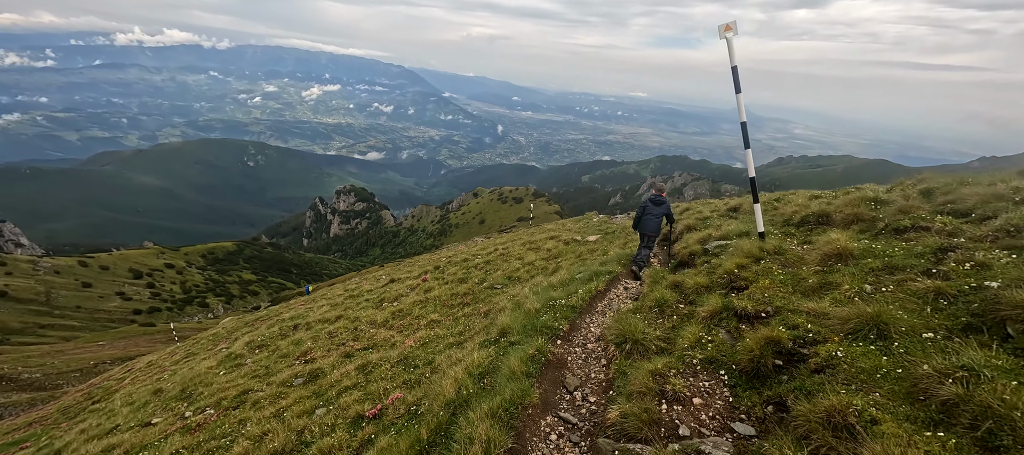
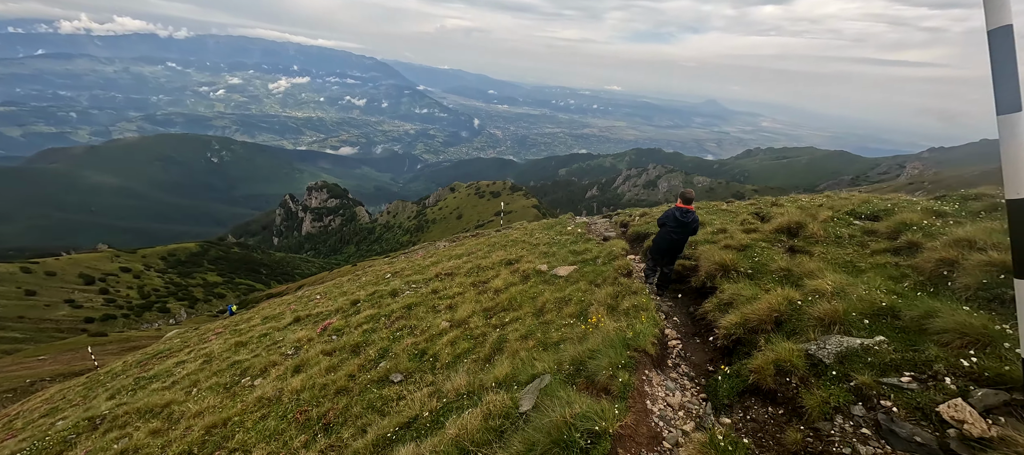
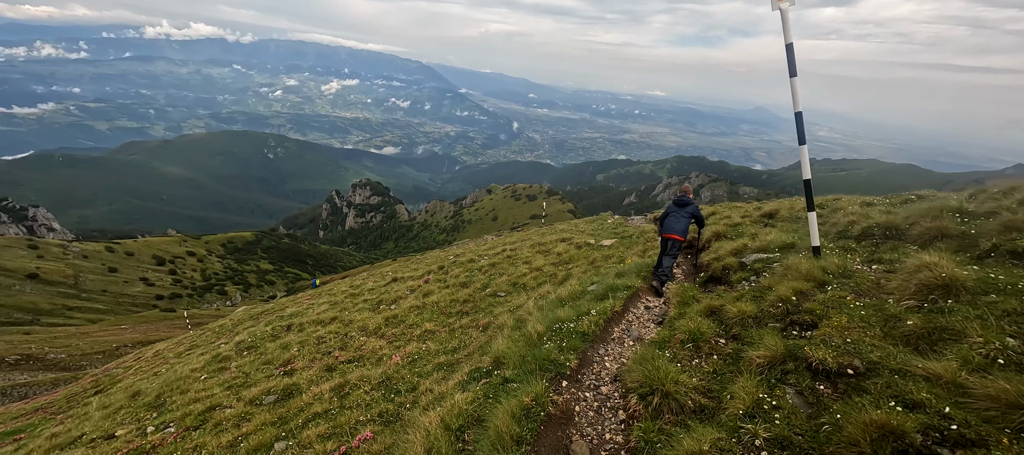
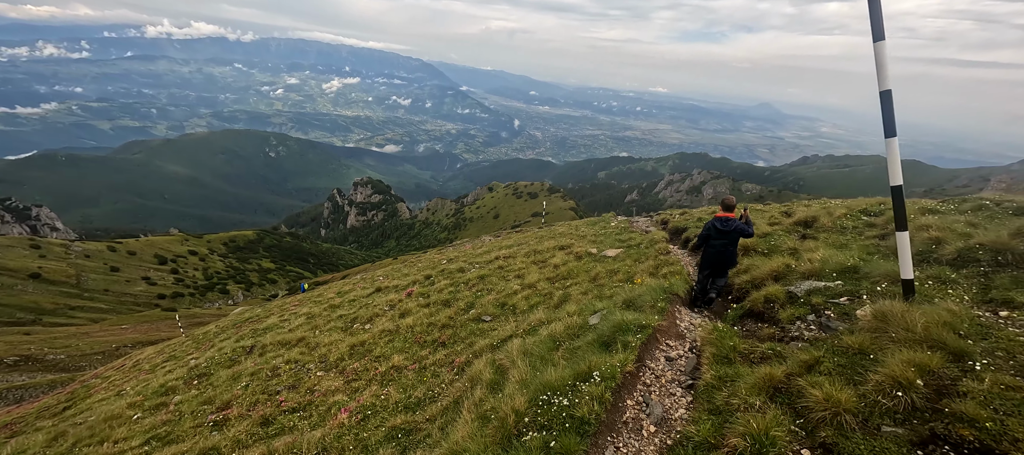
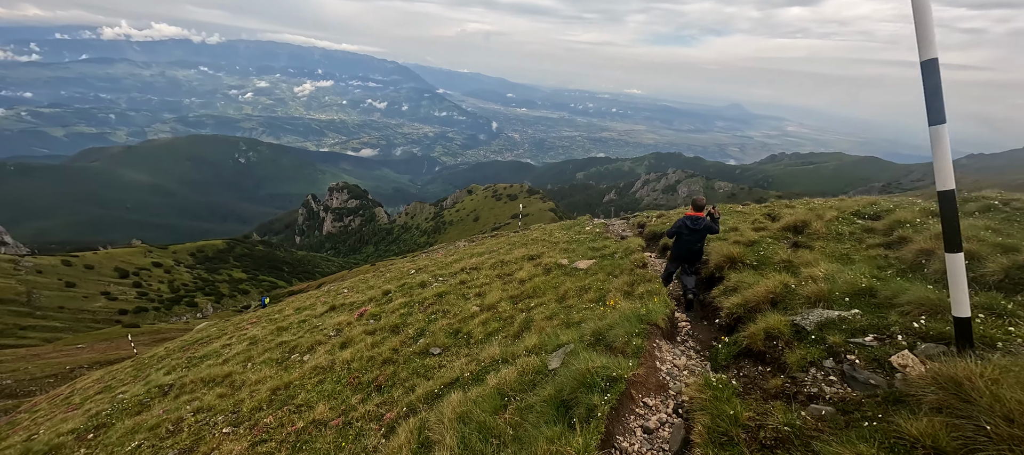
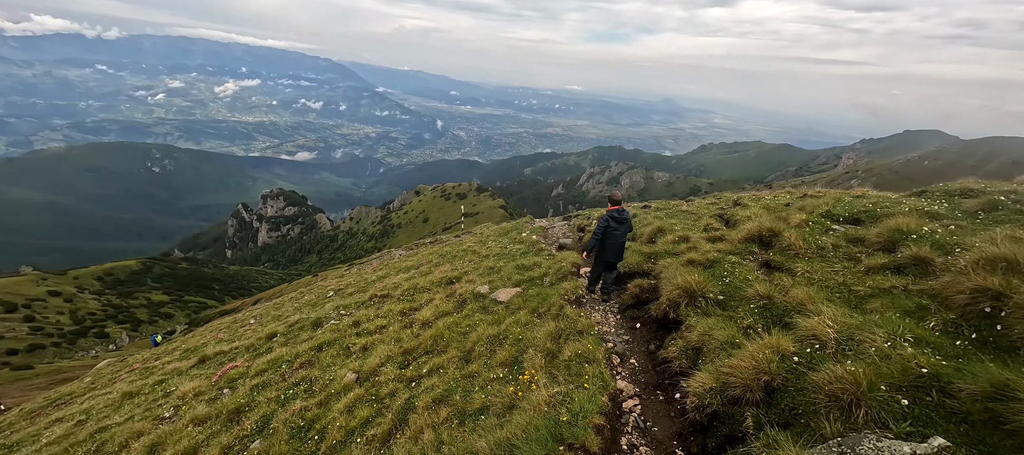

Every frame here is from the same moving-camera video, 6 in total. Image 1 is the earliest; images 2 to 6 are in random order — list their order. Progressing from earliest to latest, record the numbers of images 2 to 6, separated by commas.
3, 4, 5, 2, 6
